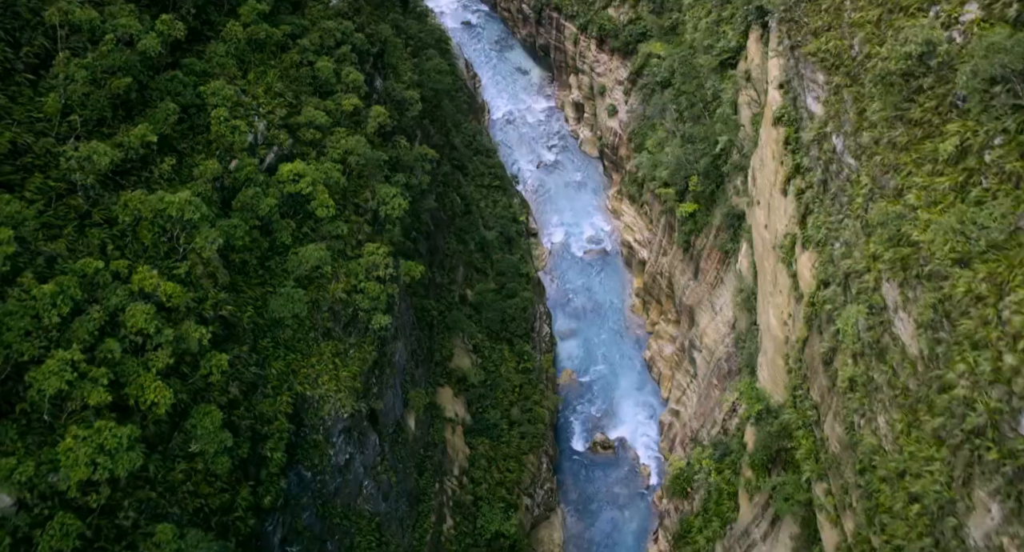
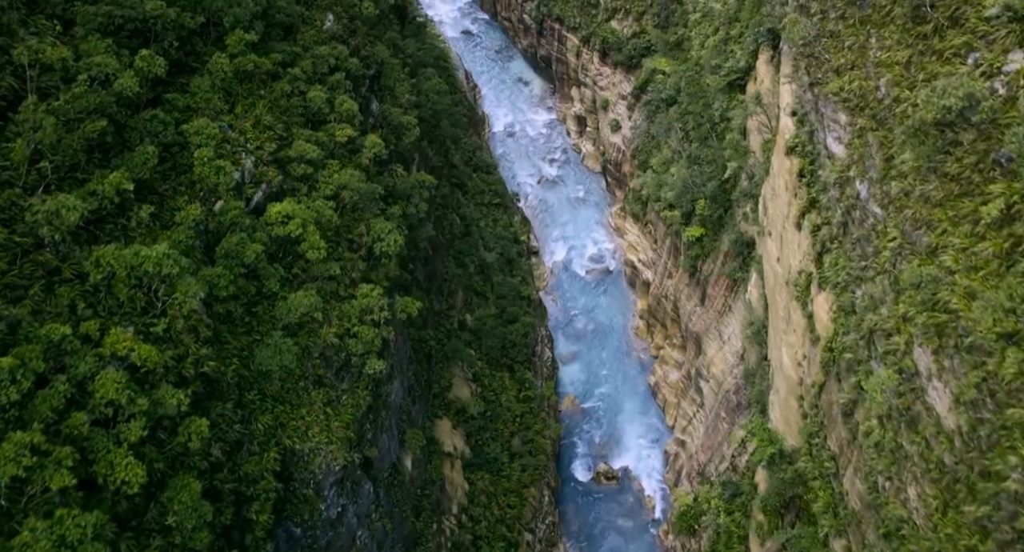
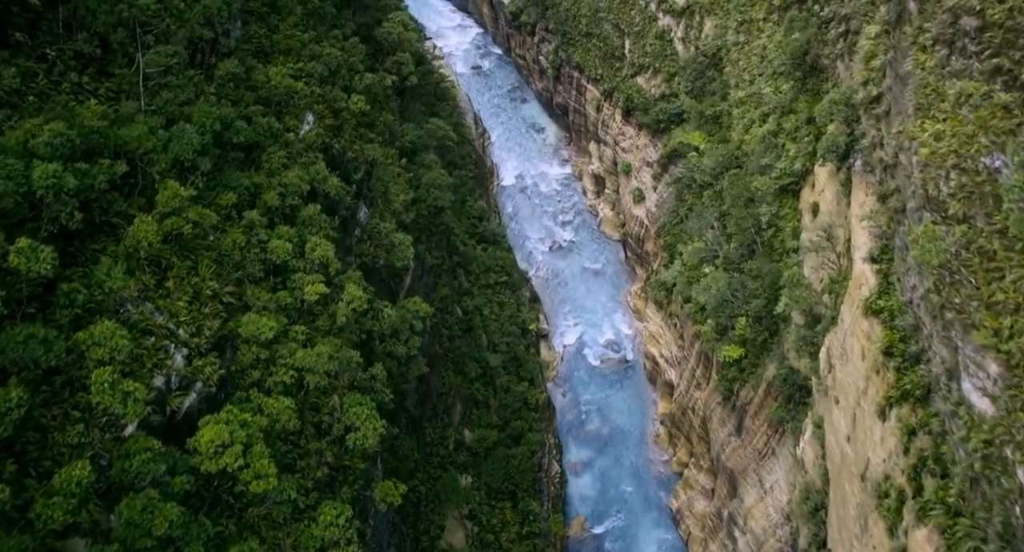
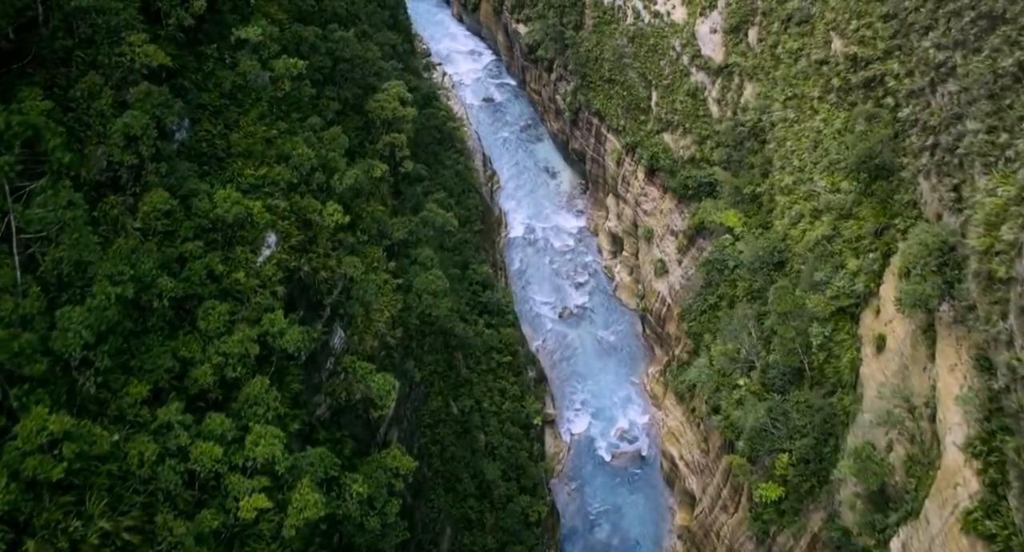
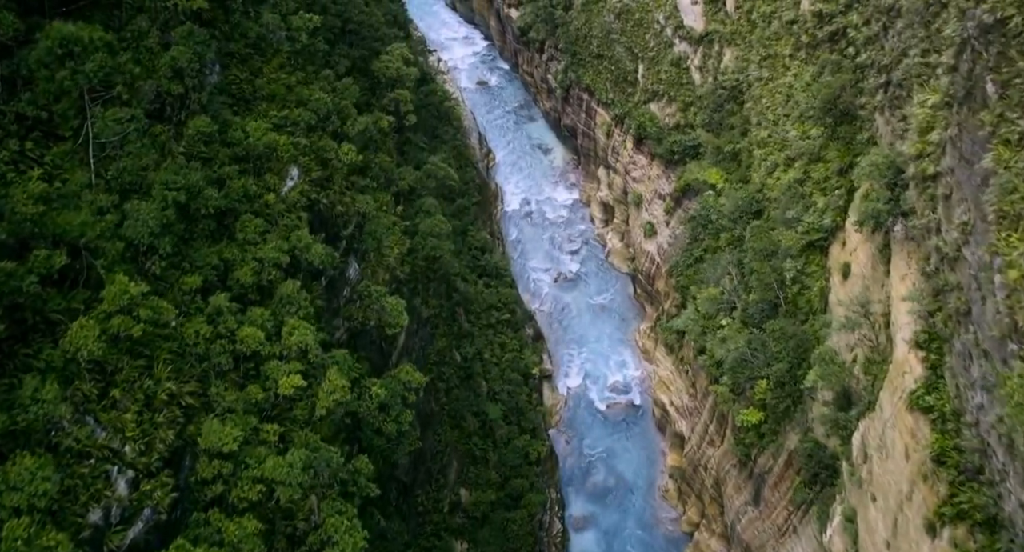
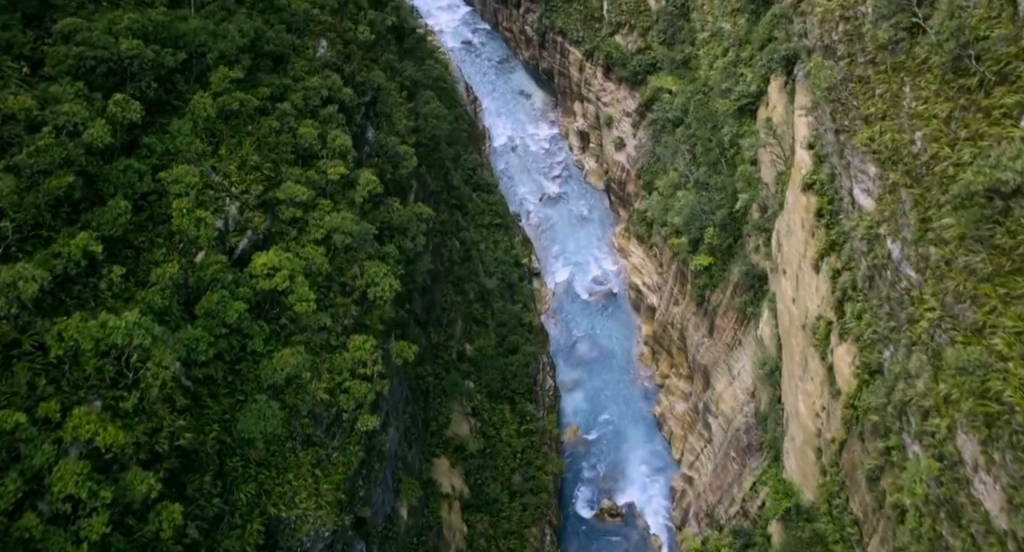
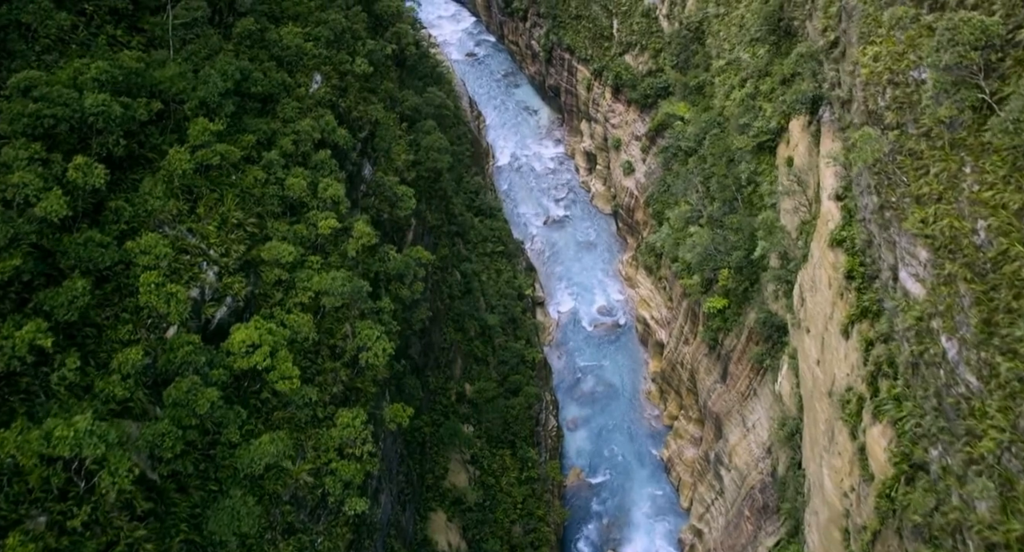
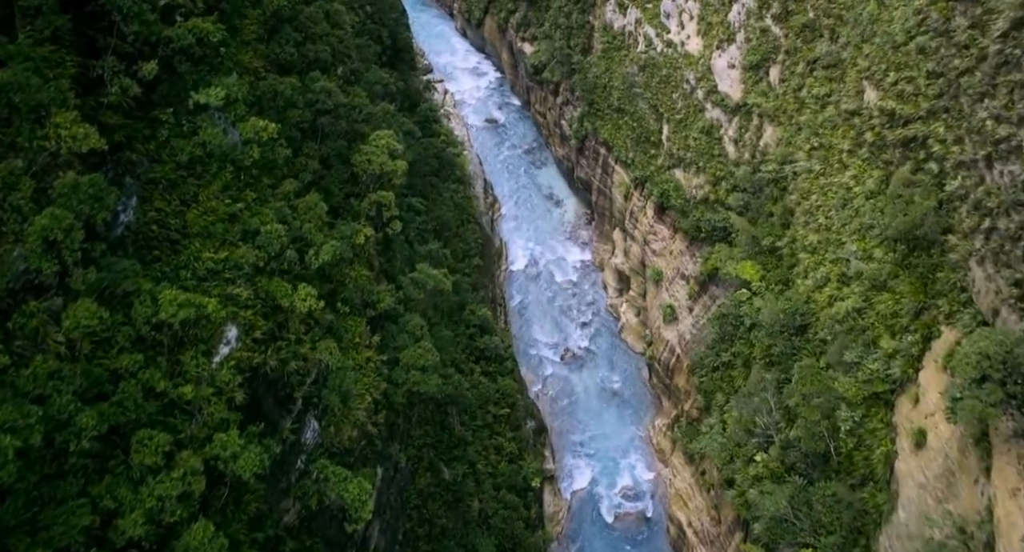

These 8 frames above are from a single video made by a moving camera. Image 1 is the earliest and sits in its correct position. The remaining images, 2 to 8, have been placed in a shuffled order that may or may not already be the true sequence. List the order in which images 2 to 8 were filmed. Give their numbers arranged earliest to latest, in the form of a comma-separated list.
2, 6, 7, 3, 5, 4, 8
